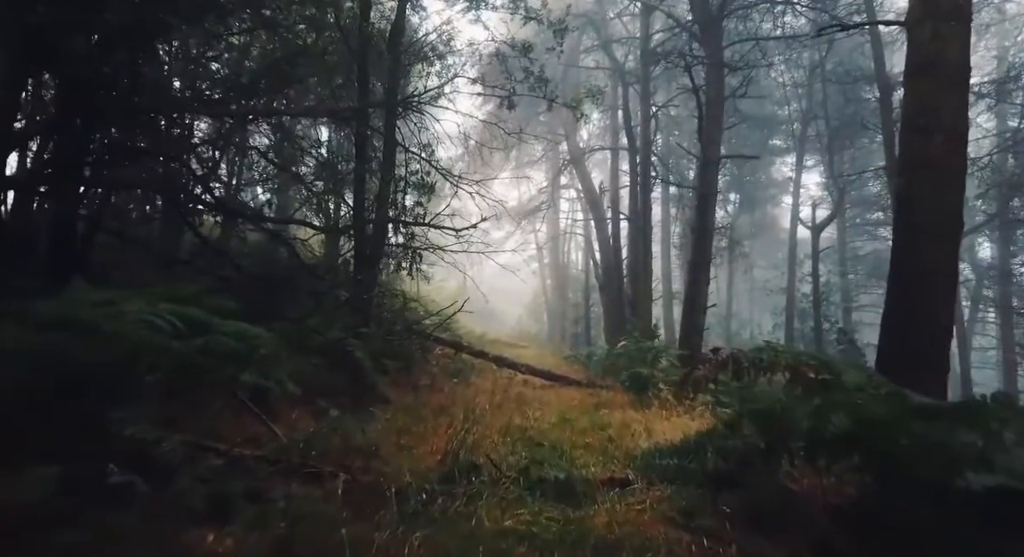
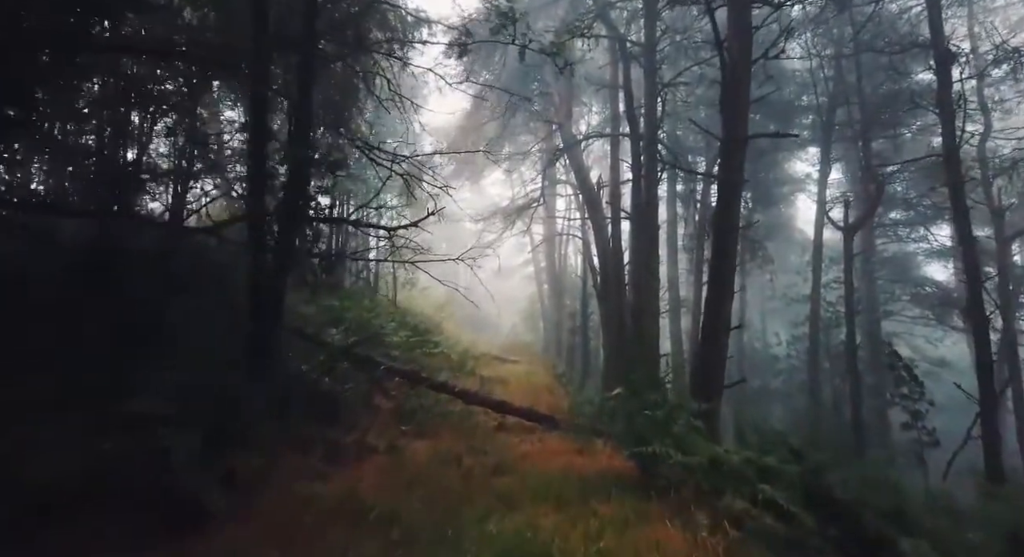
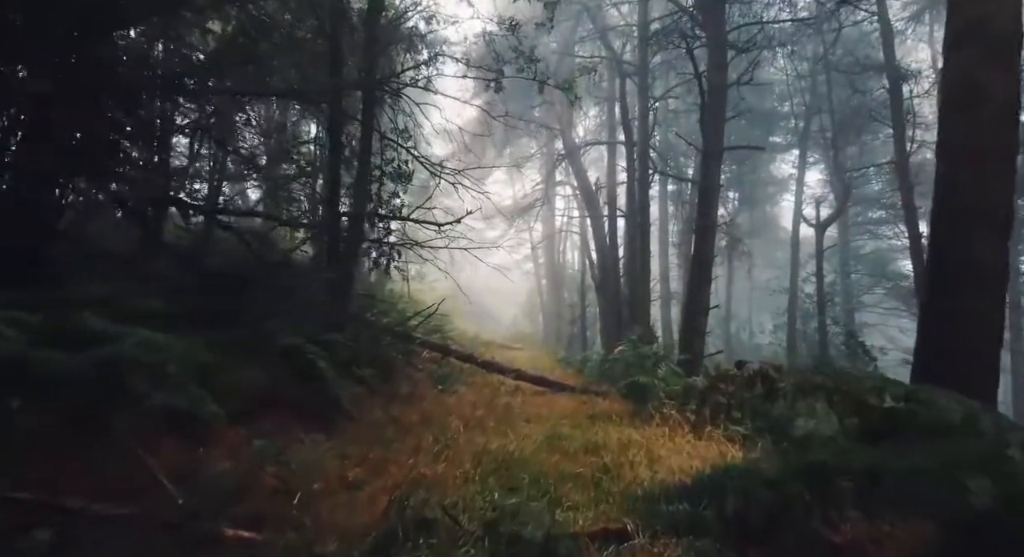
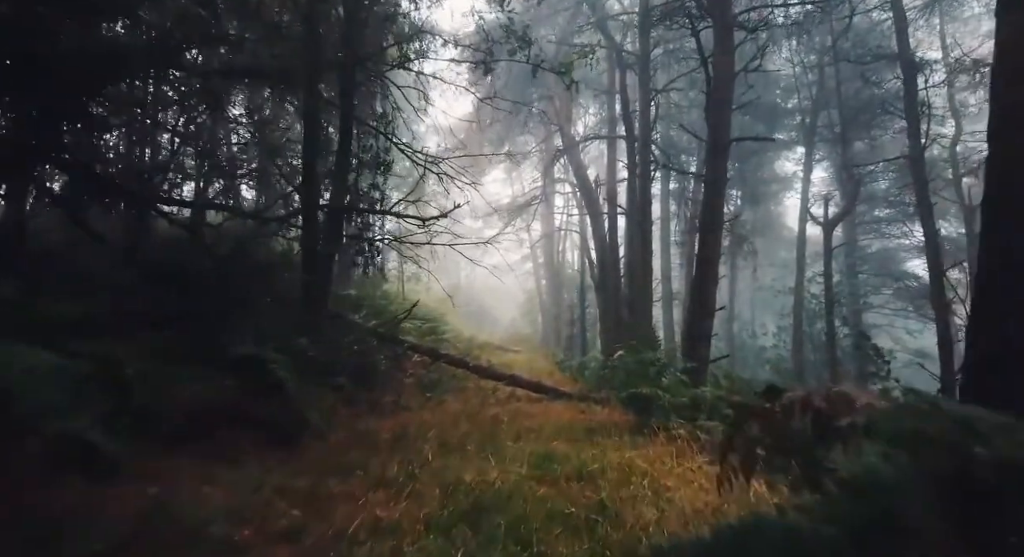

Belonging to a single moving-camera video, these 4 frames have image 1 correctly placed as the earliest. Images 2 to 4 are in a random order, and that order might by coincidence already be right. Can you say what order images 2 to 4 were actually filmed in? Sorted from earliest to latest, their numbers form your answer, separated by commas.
3, 4, 2
